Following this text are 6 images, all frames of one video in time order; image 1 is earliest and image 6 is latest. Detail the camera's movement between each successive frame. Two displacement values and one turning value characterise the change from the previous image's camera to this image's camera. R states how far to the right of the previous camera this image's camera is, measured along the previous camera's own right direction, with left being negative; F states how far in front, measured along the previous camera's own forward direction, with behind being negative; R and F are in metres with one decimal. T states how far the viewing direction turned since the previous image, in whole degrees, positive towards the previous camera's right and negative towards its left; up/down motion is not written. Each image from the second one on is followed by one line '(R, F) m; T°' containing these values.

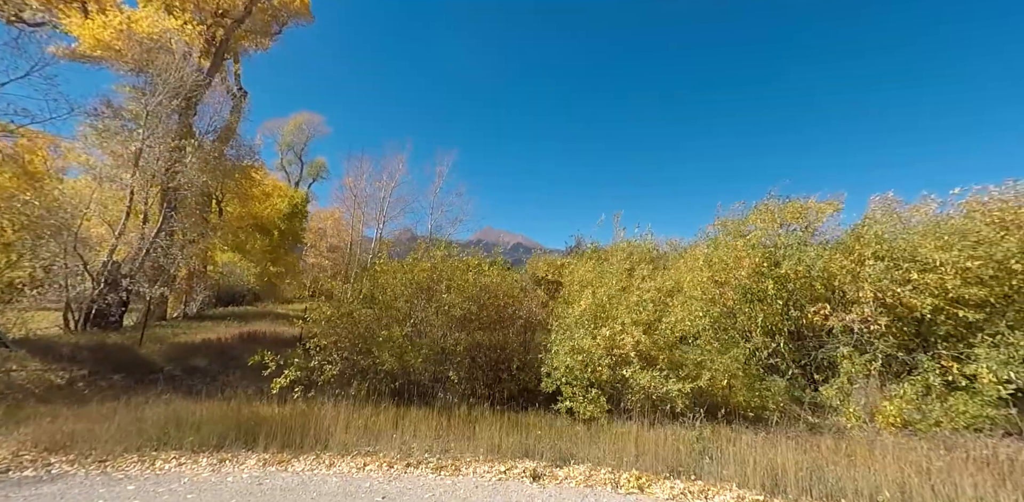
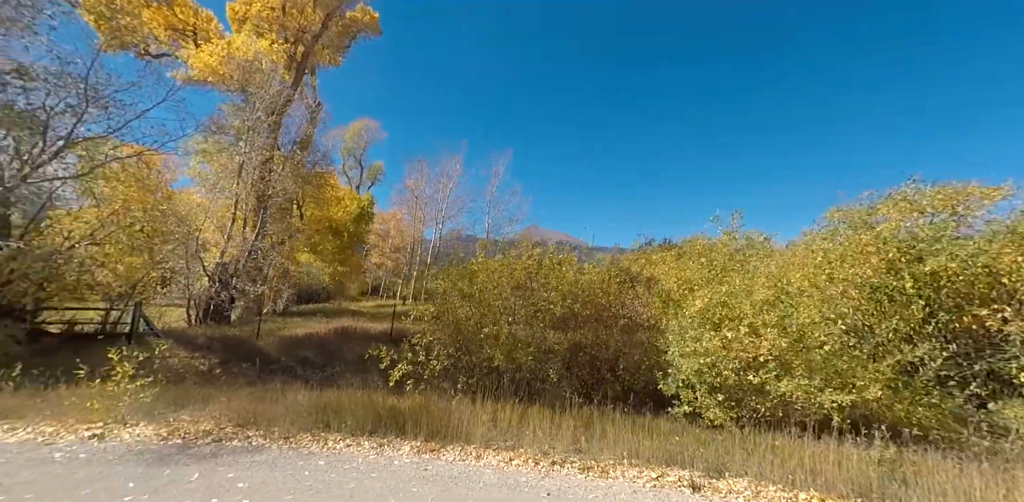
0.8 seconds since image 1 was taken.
(-0.2, -0.1) m; -12°
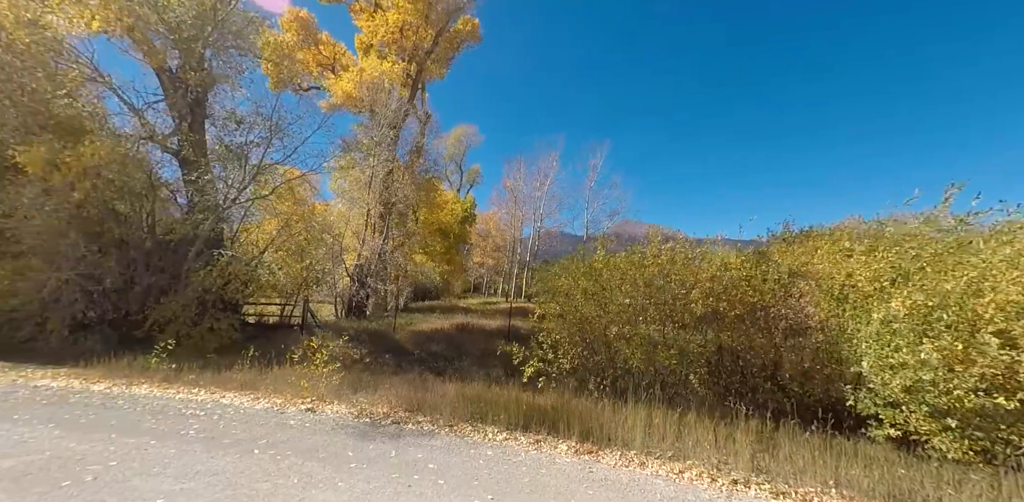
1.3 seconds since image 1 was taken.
(-0.1, 0.0) m; -17°
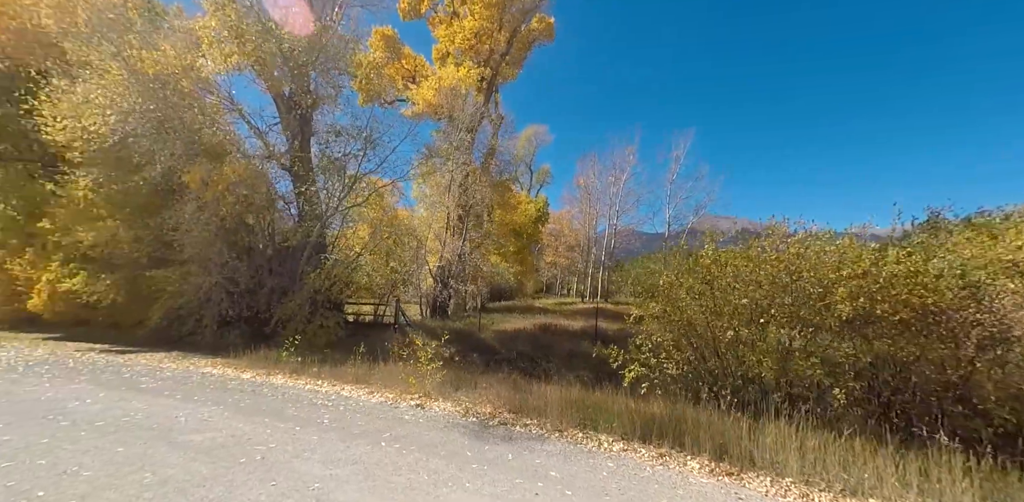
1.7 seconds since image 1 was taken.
(-0.2, +0.1) m; -11°
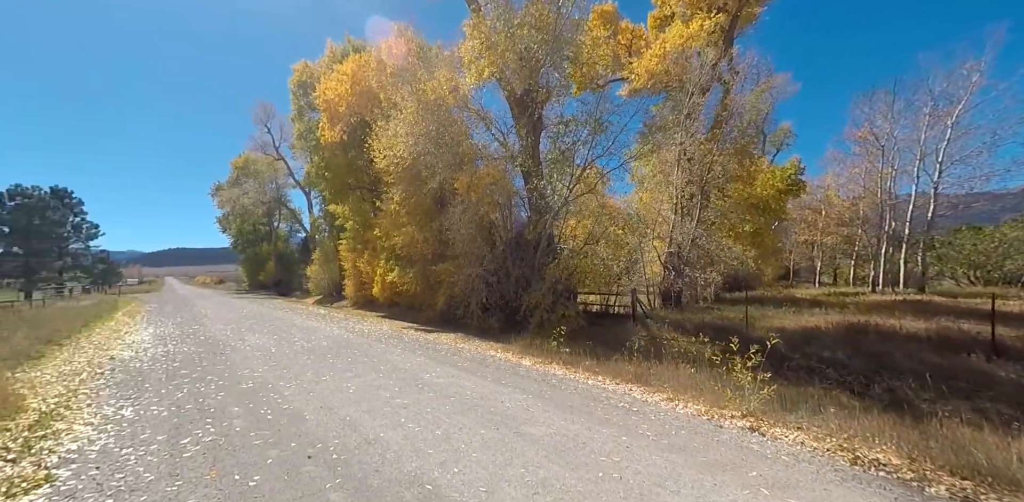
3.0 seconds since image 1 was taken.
(-1.5, +0.4) m; -27°
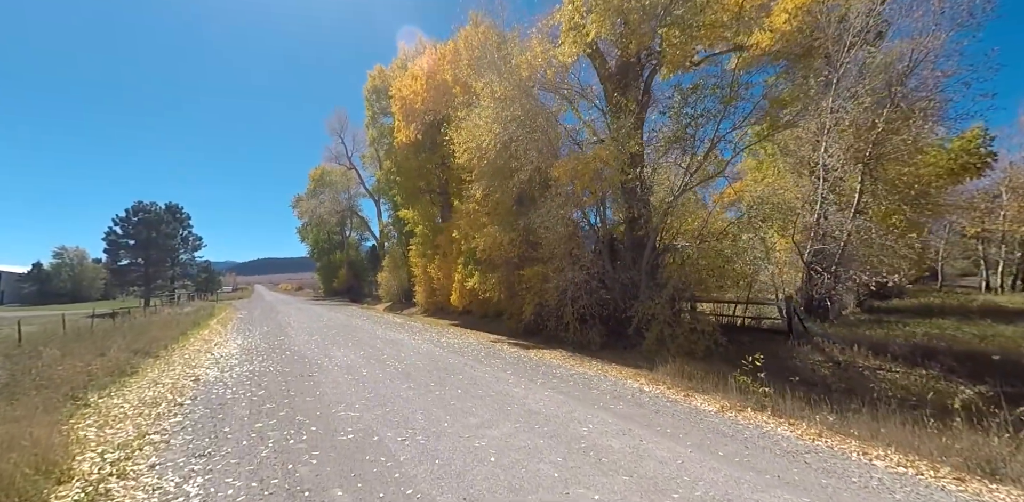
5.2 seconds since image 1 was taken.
(-2.3, +3.2) m; -8°
